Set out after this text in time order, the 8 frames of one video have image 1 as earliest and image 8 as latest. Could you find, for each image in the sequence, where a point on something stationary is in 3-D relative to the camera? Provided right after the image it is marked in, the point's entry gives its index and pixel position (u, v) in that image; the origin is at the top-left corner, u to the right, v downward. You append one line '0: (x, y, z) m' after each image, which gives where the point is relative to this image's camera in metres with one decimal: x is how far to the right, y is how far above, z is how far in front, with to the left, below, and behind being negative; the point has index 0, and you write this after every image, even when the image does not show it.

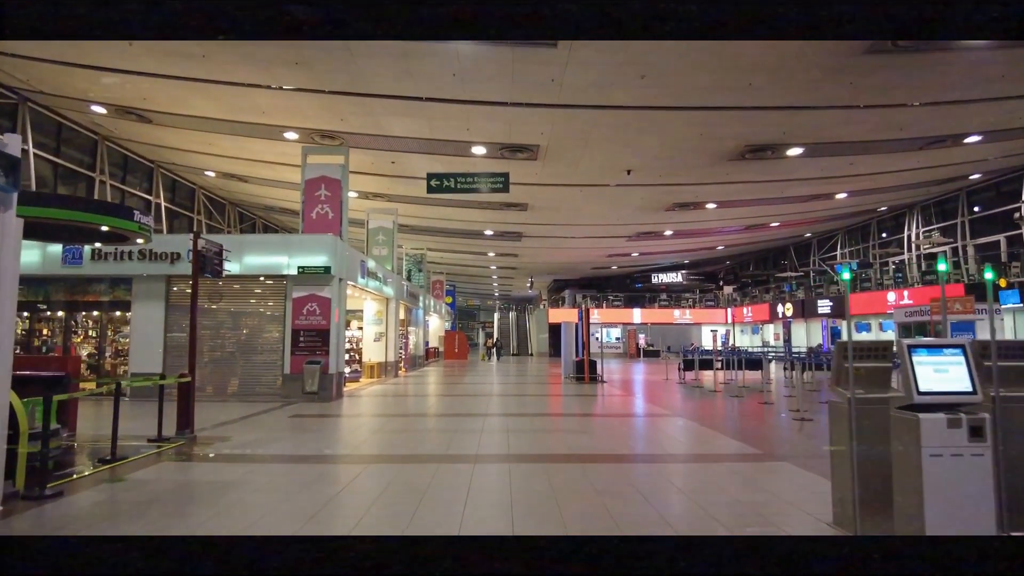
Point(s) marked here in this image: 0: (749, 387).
0: (+5.8, -2.4, +13.5) m
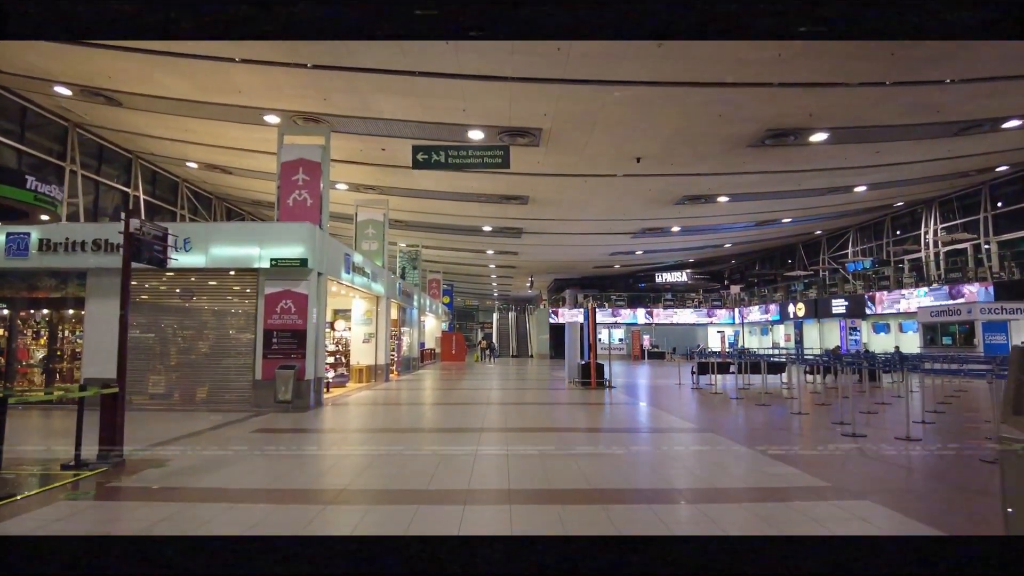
0: (+5.8, -2.4, +12.5) m
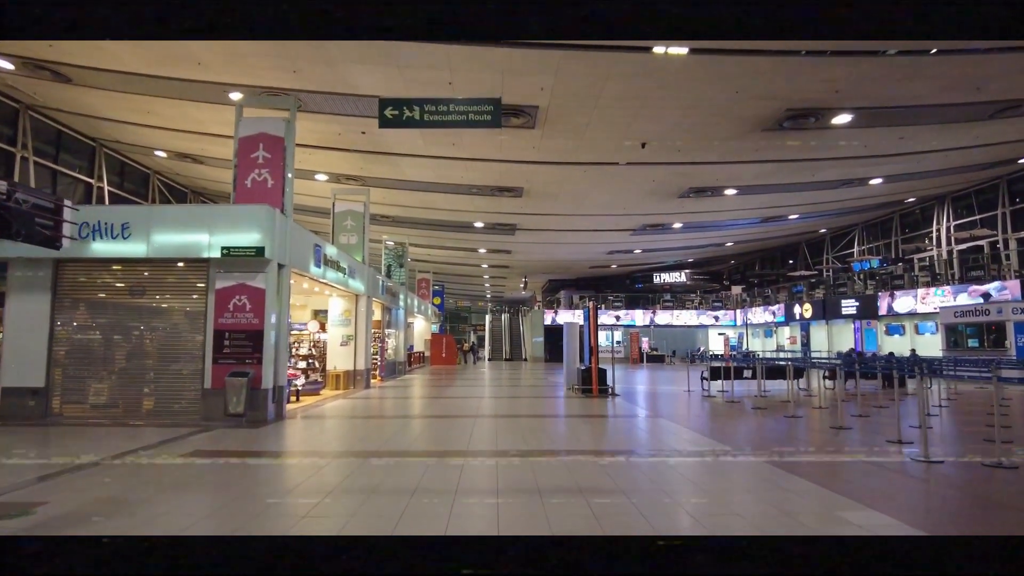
0: (+5.7, -2.3, +11.5) m
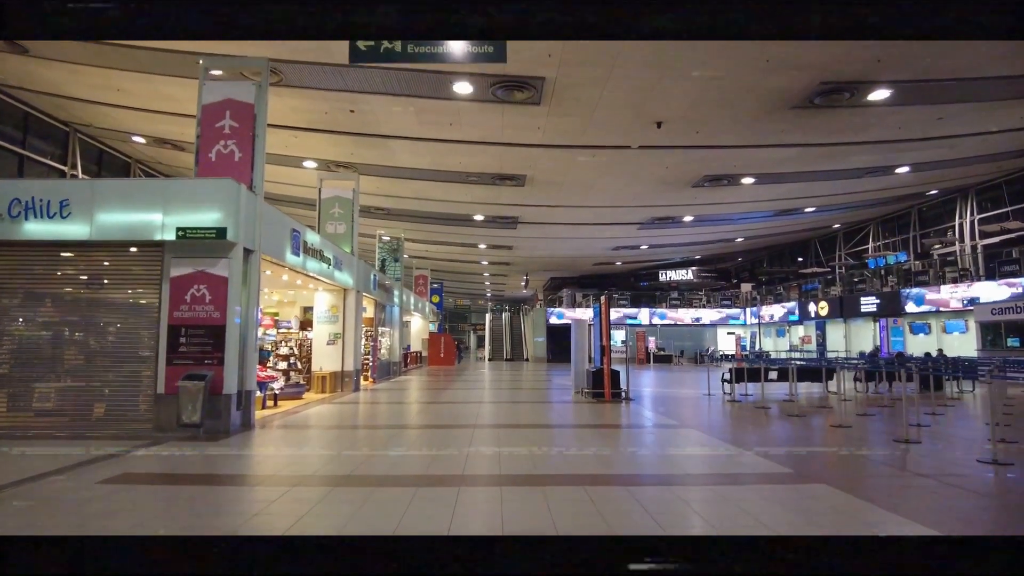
0: (+5.7, -2.2, +10.5) m
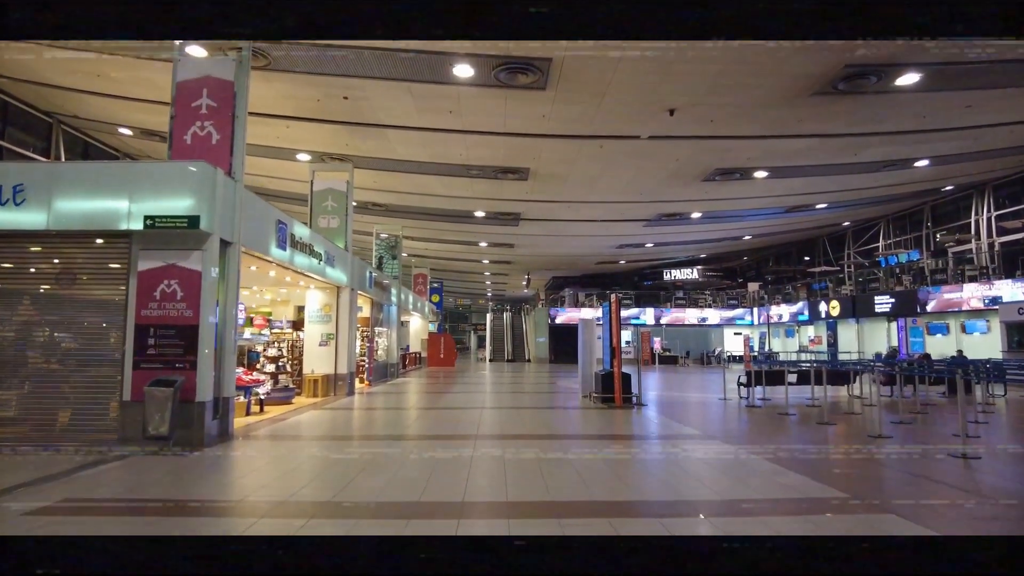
0: (+5.8, -2.2, +10.0) m
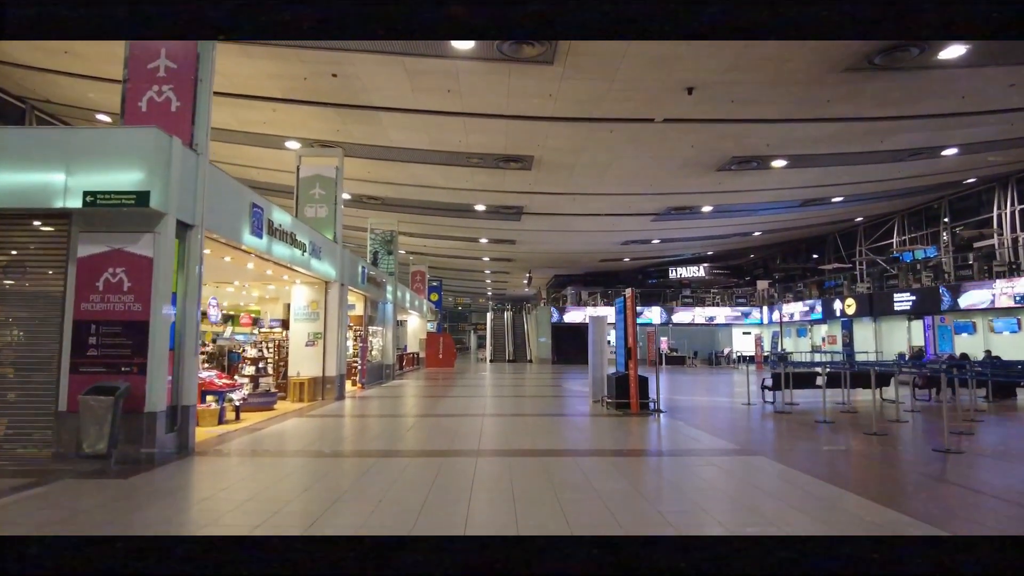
0: (+5.8, -2.1, +9.2) m
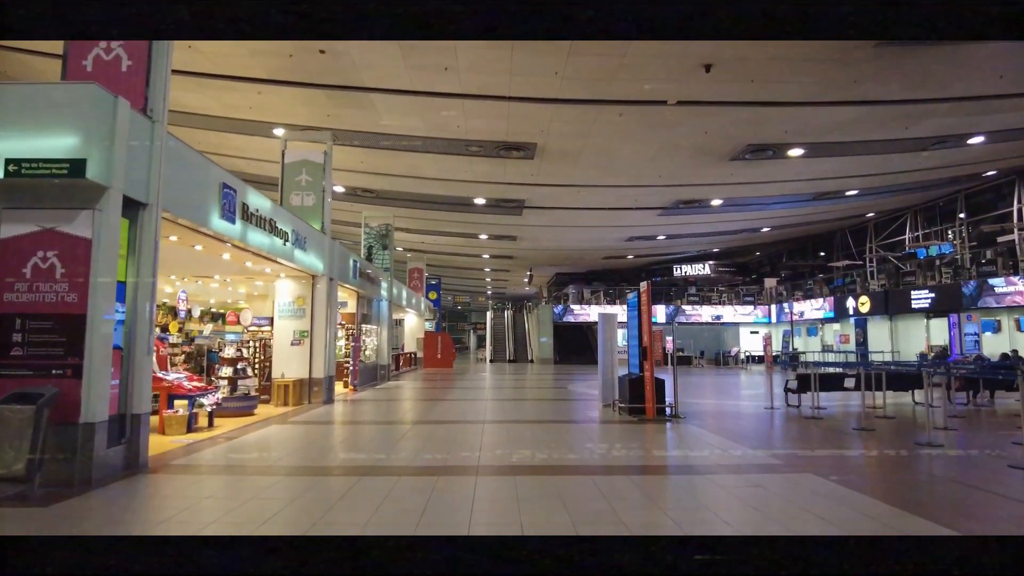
0: (+5.9, -2.0, +8.5) m
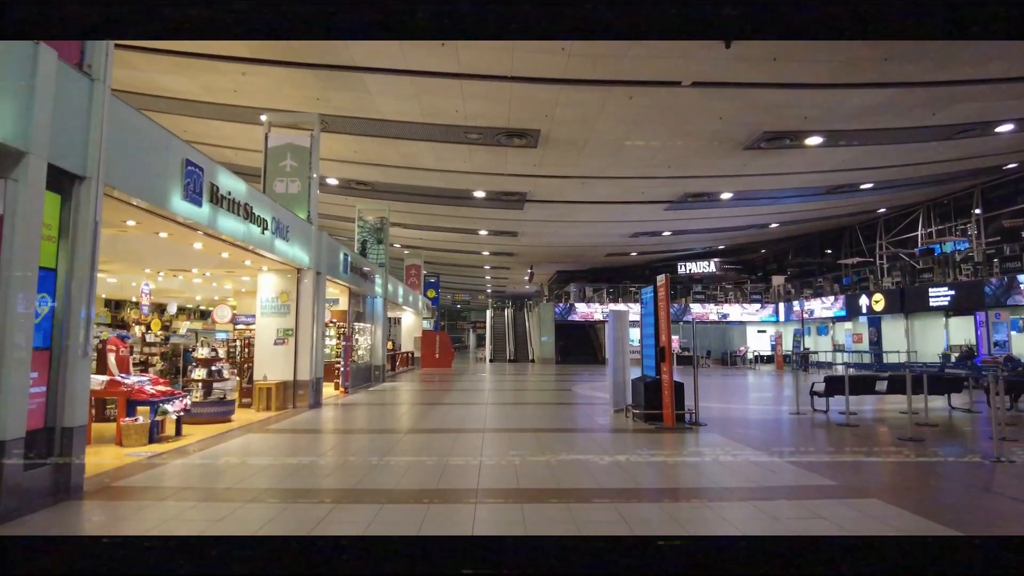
0: (+5.9, -1.9, +7.9) m
